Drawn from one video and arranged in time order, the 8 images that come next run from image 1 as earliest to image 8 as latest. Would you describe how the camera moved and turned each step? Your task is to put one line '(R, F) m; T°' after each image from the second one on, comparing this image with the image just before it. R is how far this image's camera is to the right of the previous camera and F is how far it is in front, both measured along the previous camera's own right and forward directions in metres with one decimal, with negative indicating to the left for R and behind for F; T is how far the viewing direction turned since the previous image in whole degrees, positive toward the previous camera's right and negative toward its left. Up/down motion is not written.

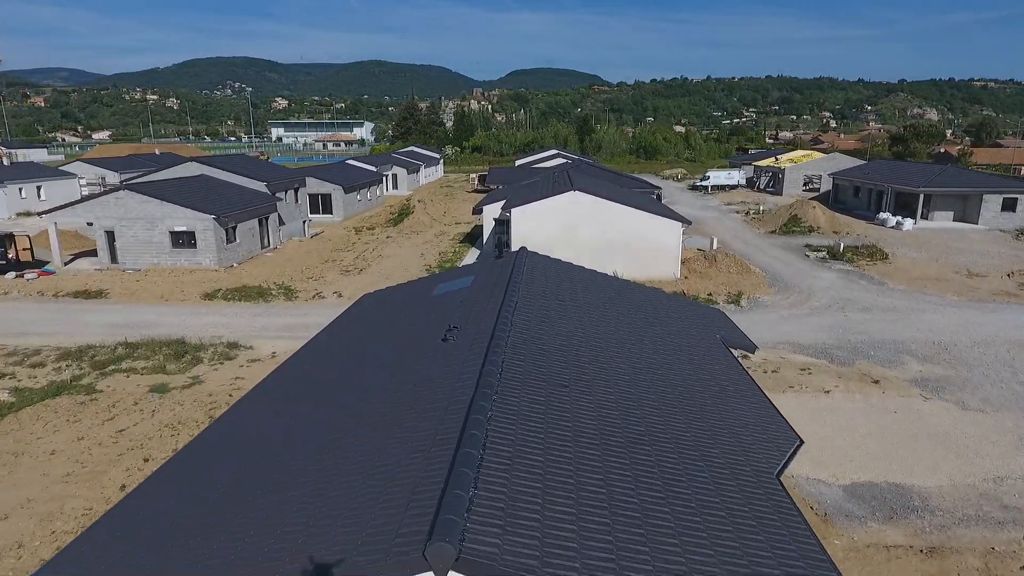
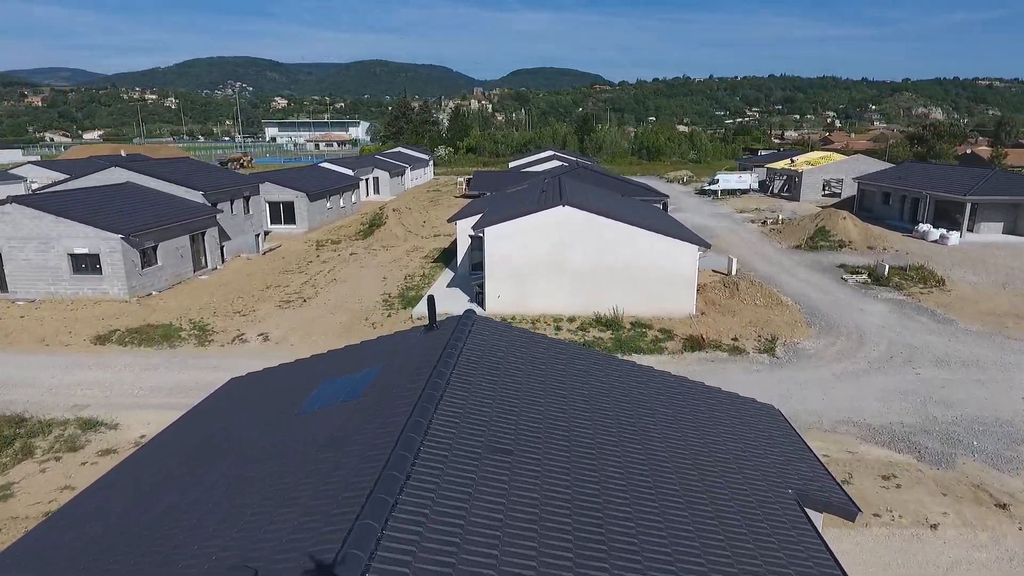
(+0.8, +4.4) m; 0°
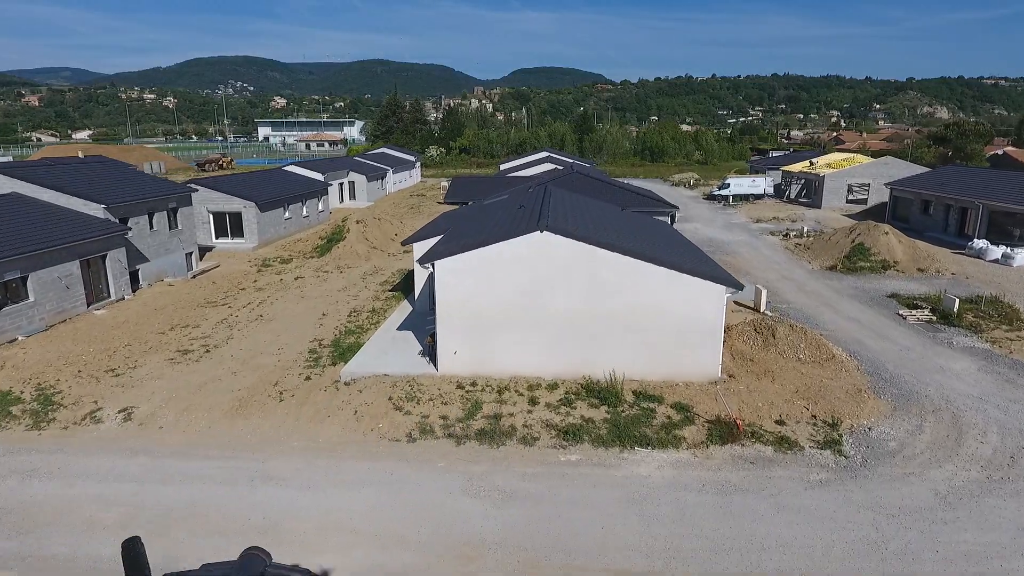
(+0.8, +4.6) m; 0°
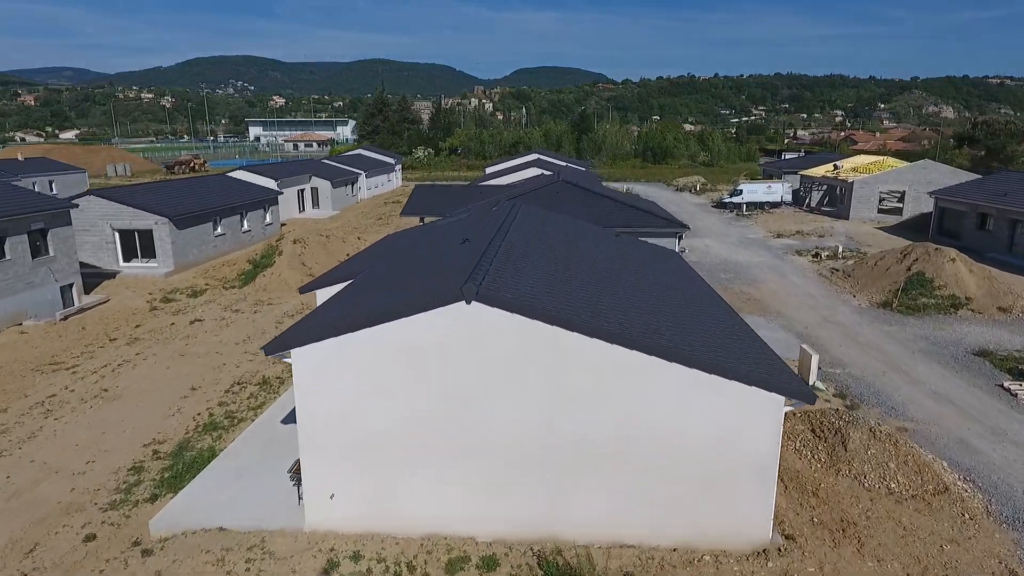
(+1.1, +5.3) m; 0°
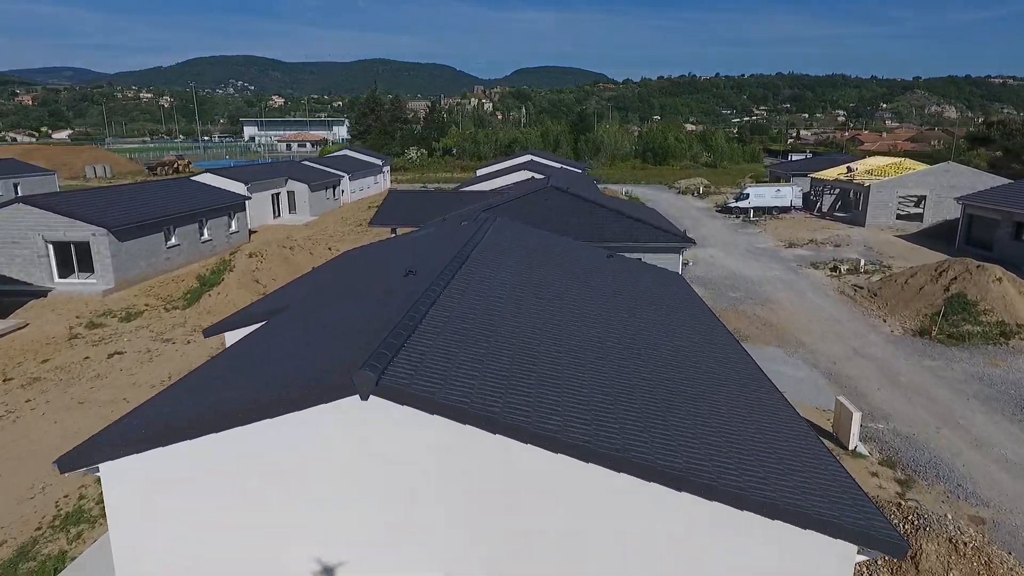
(+0.6, +2.6) m; 0°
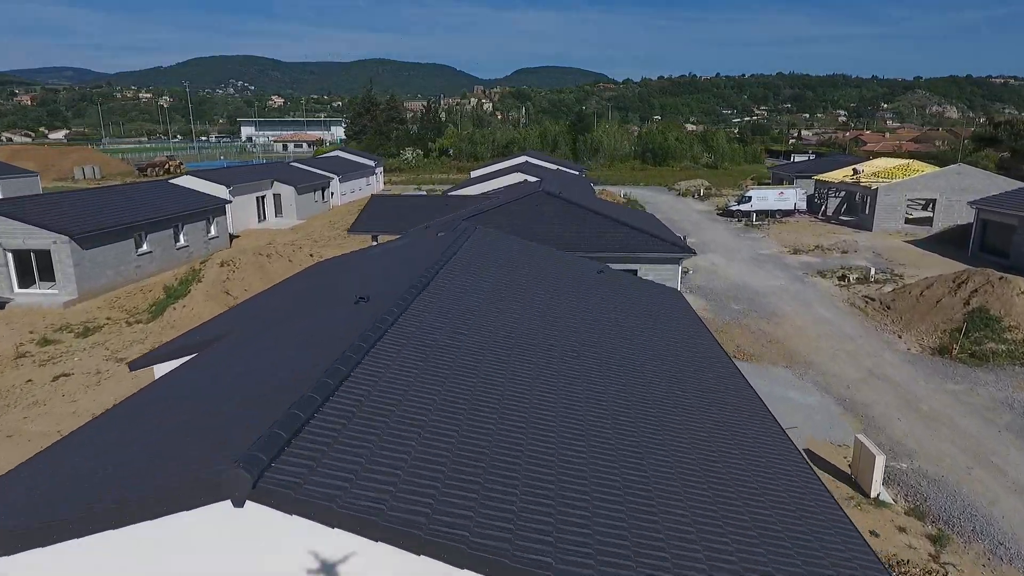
(+0.4, +1.3) m; 0°
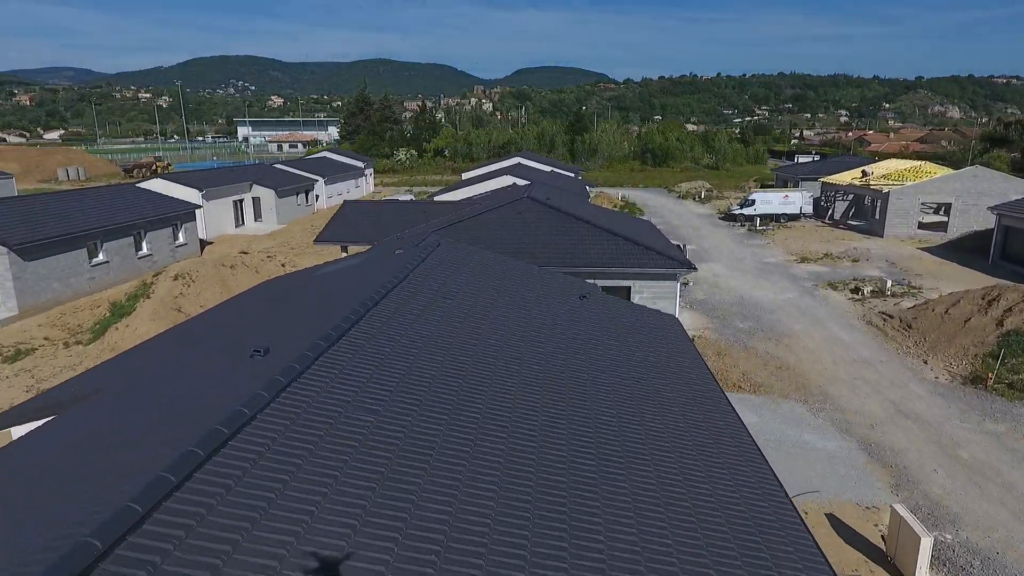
(+0.5, +1.8) m; 0°
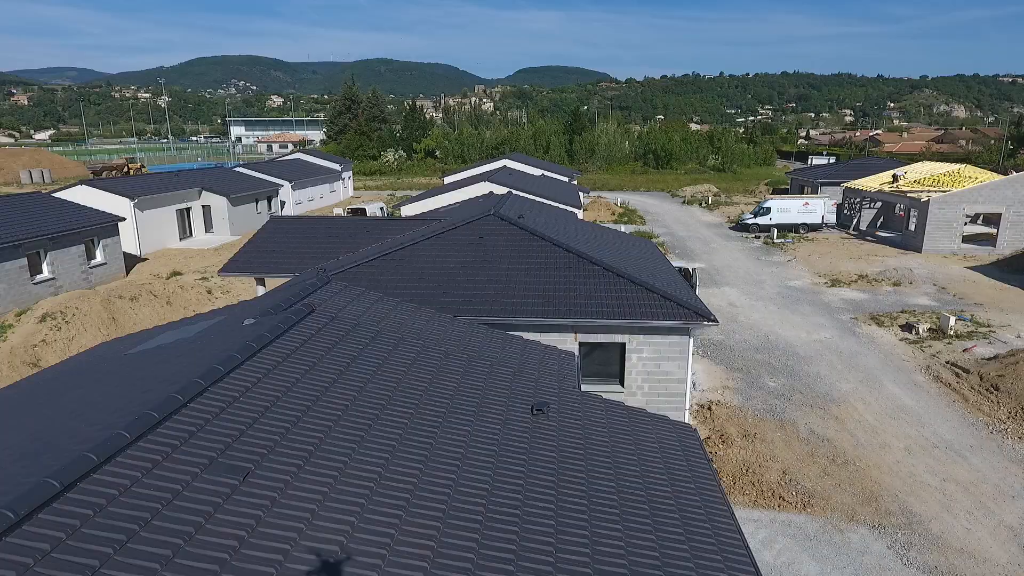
(+0.9, +4.0) m; 0°
